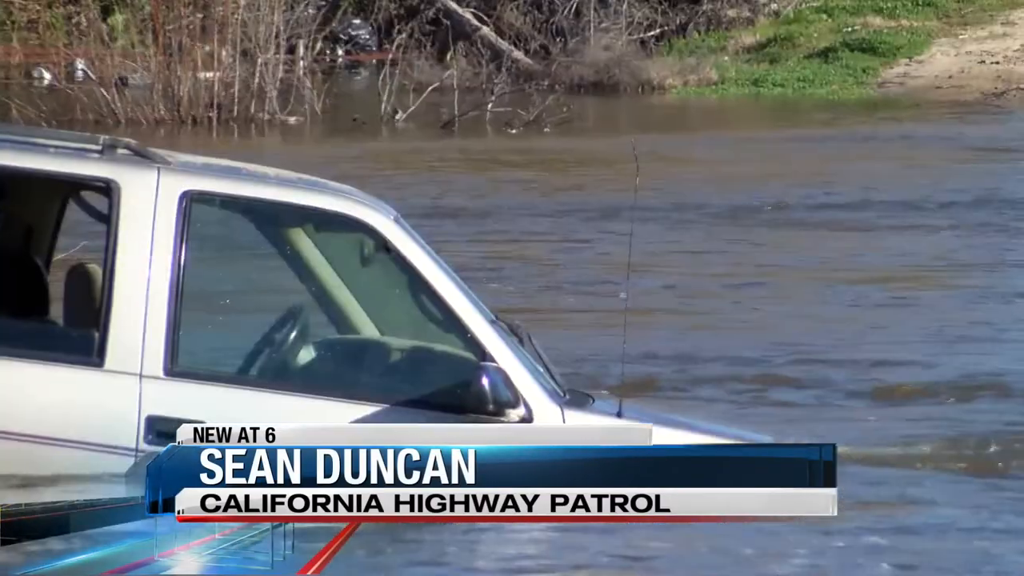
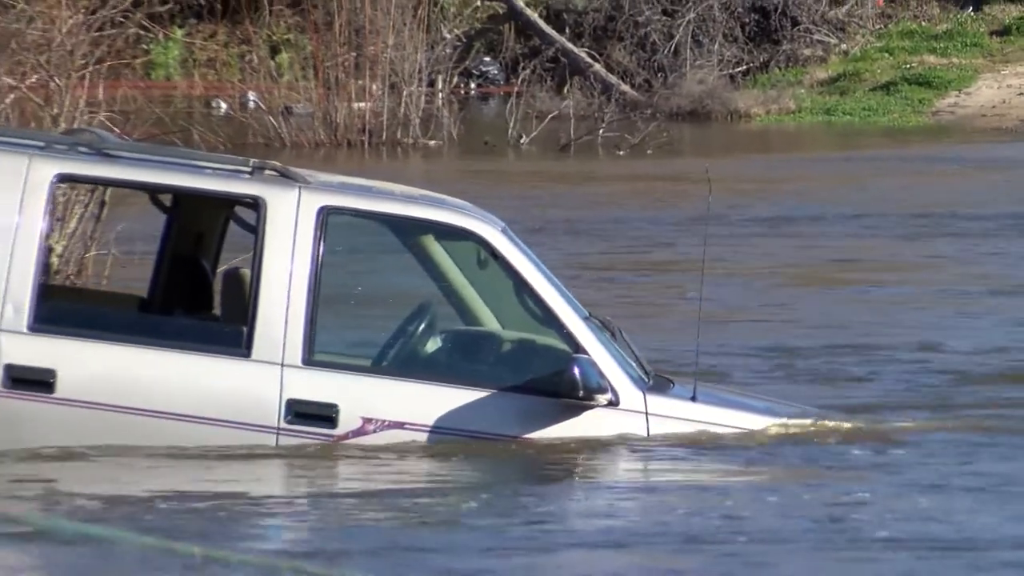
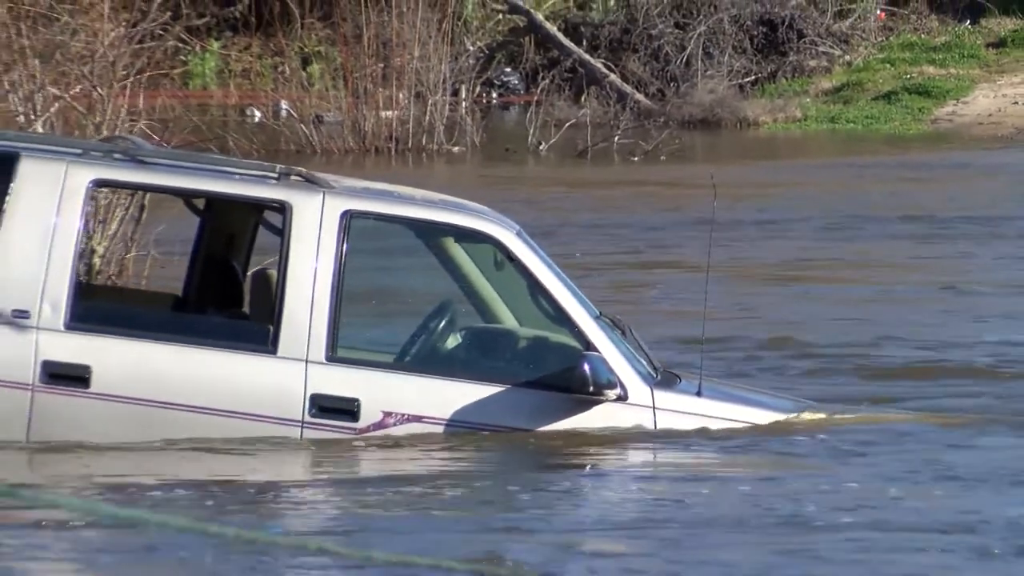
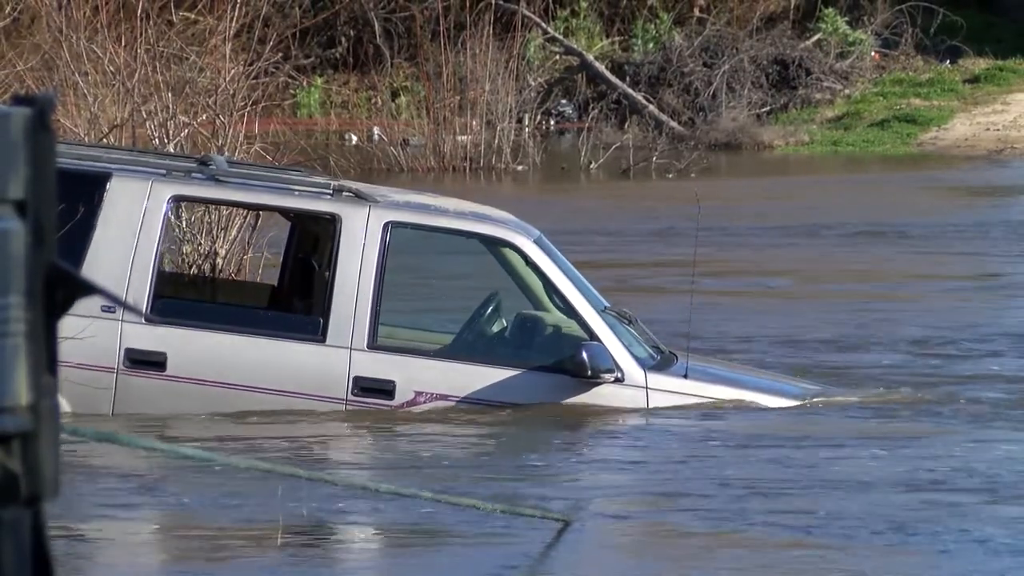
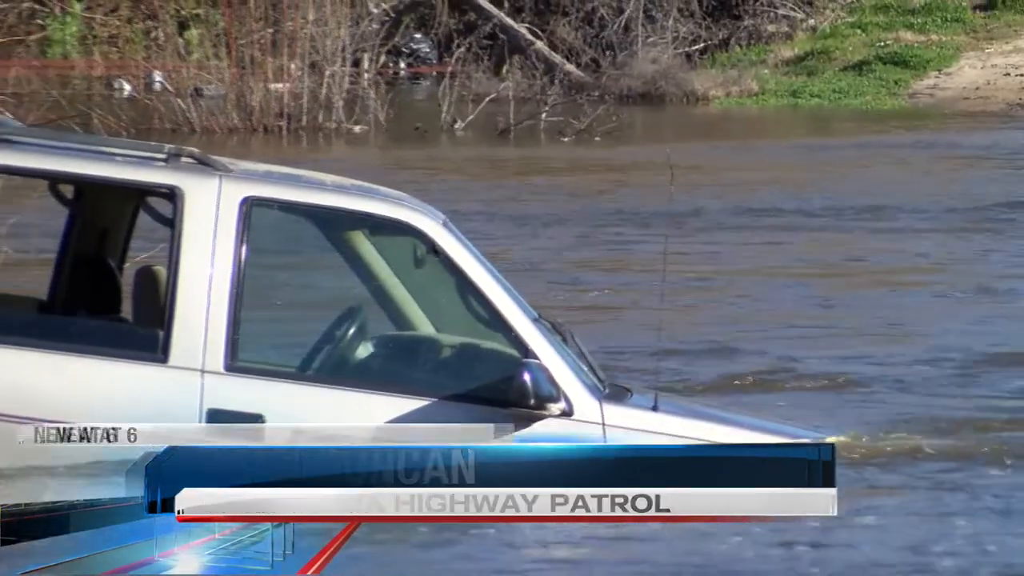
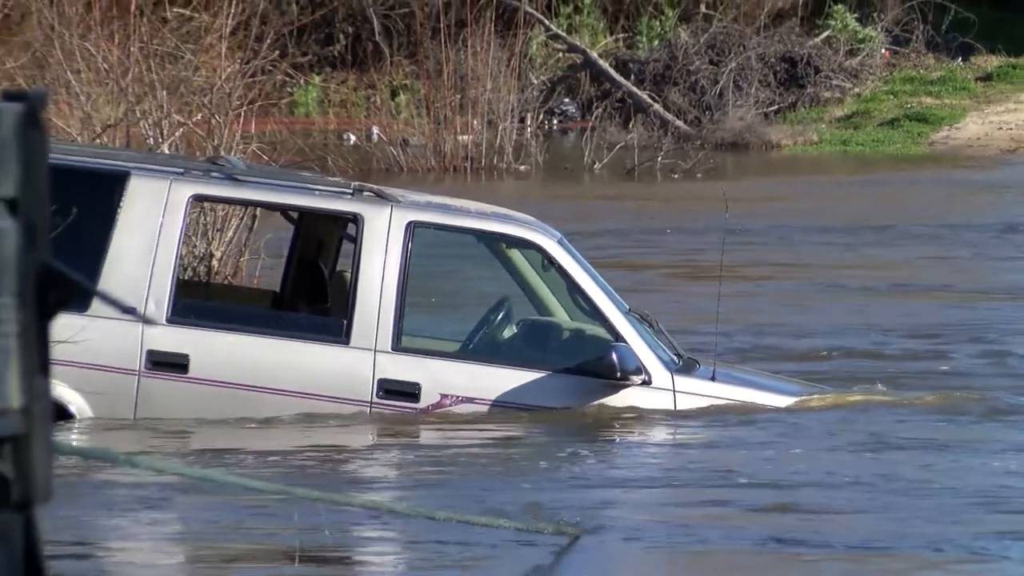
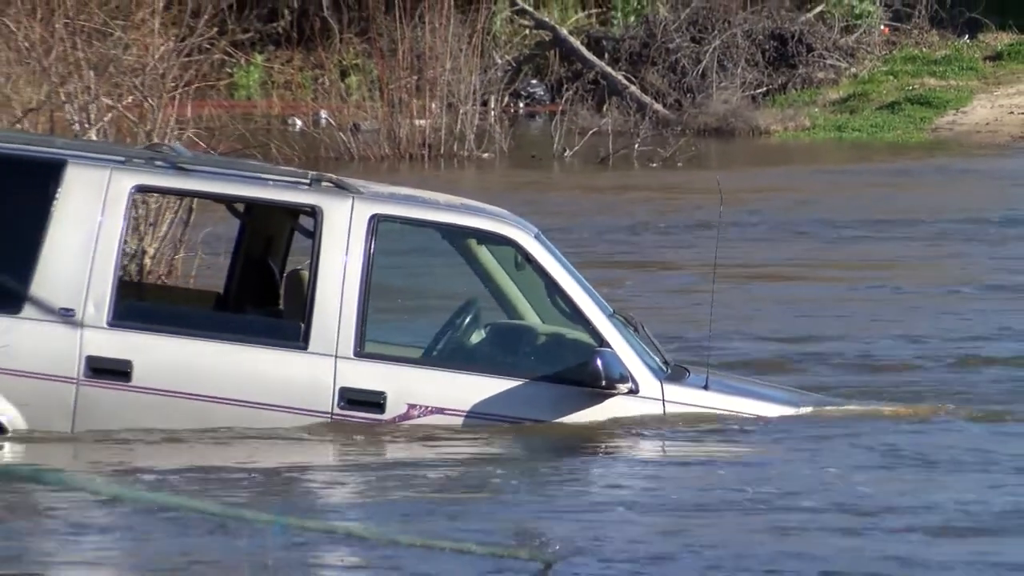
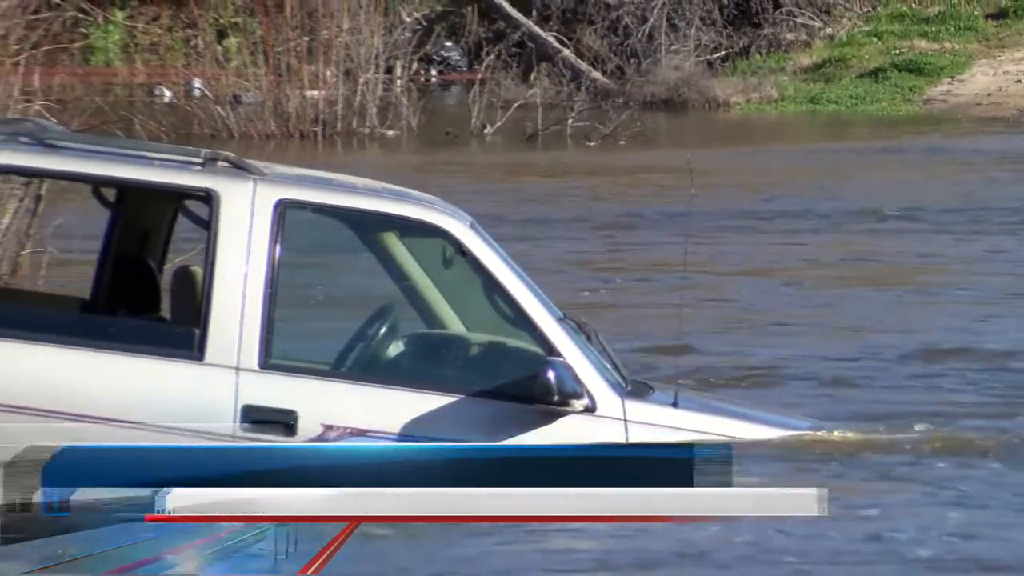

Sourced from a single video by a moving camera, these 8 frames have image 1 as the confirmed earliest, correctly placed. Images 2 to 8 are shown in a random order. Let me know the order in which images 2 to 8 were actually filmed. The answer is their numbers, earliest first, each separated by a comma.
5, 8, 2, 3, 7, 6, 4
